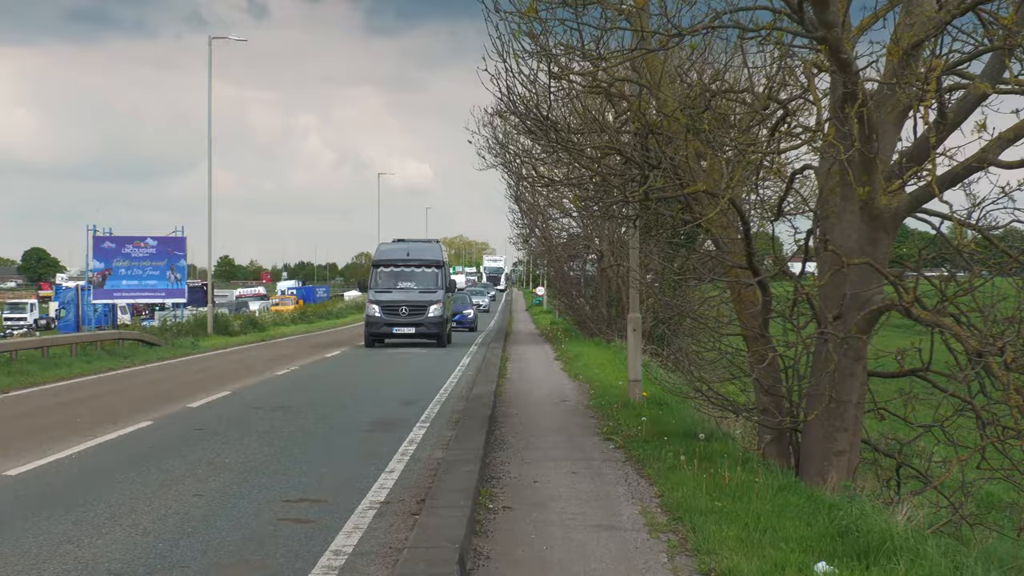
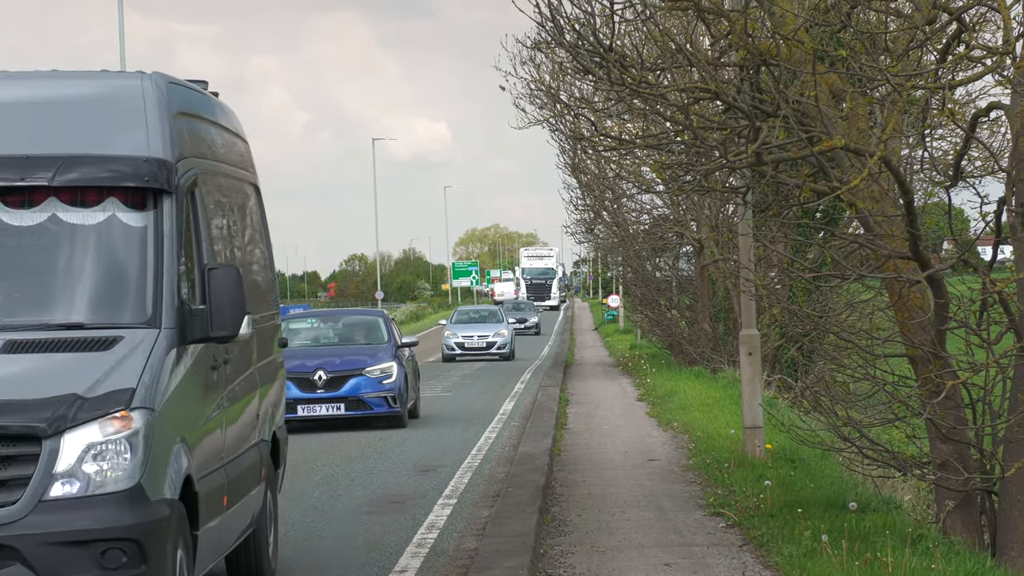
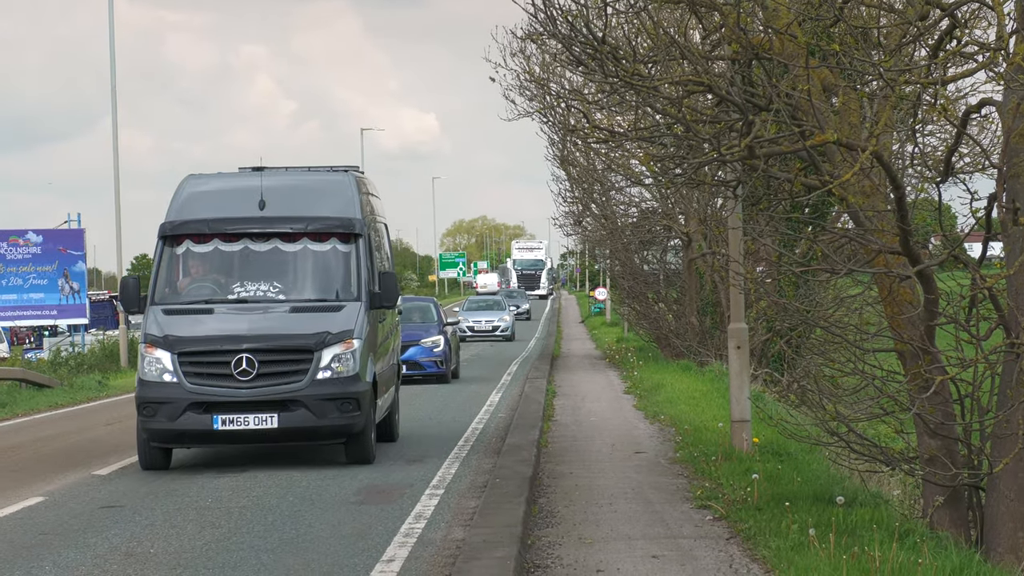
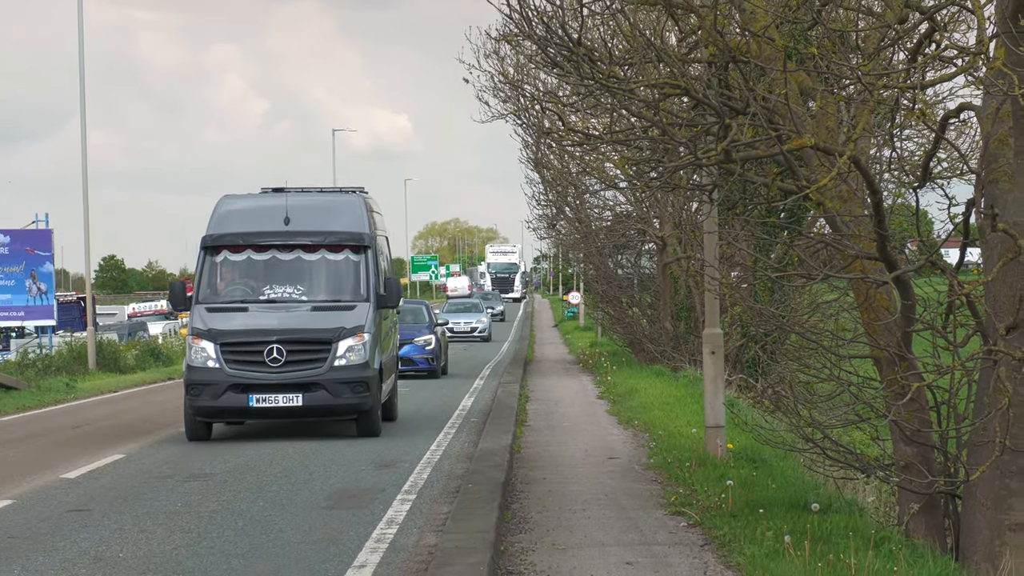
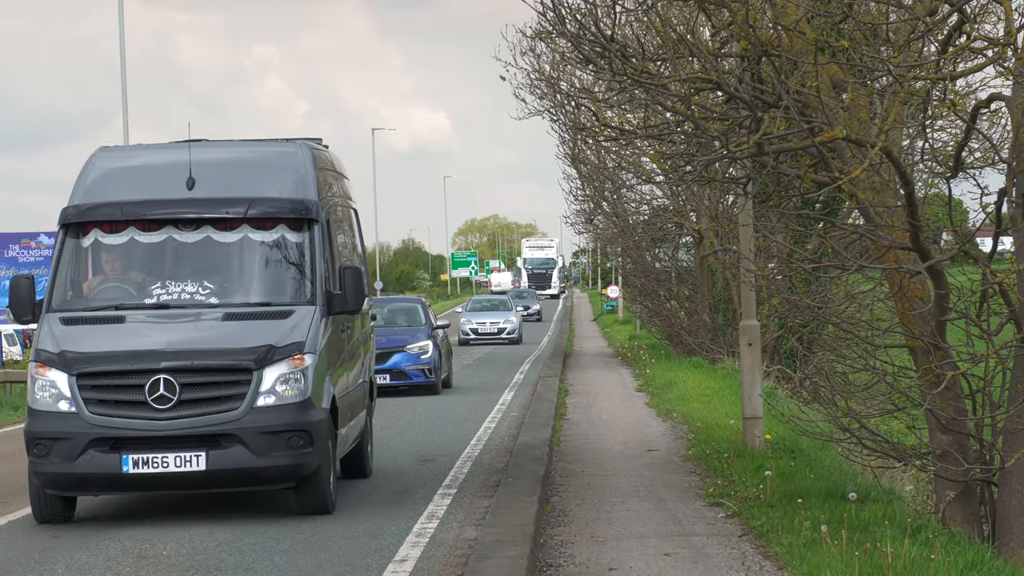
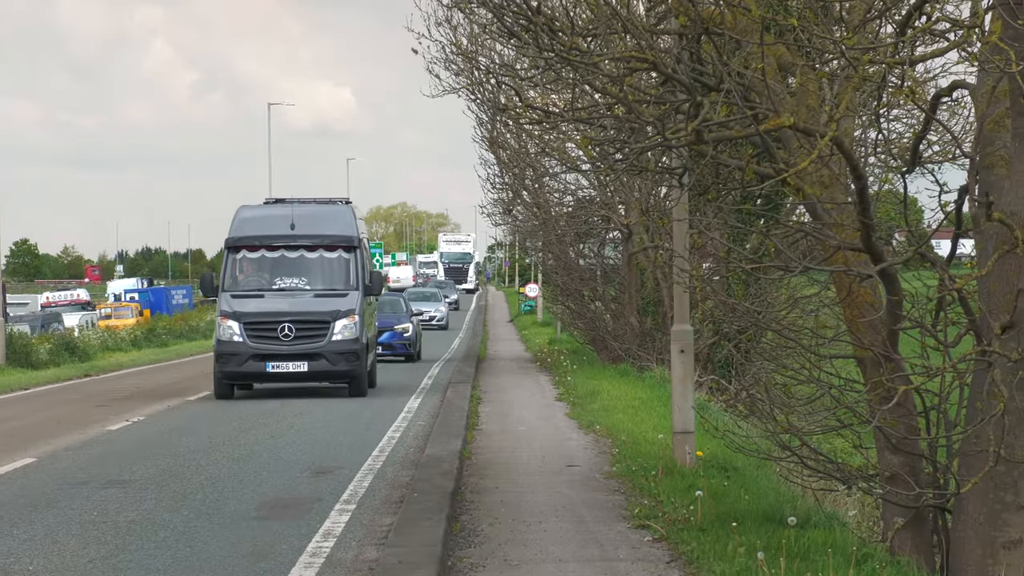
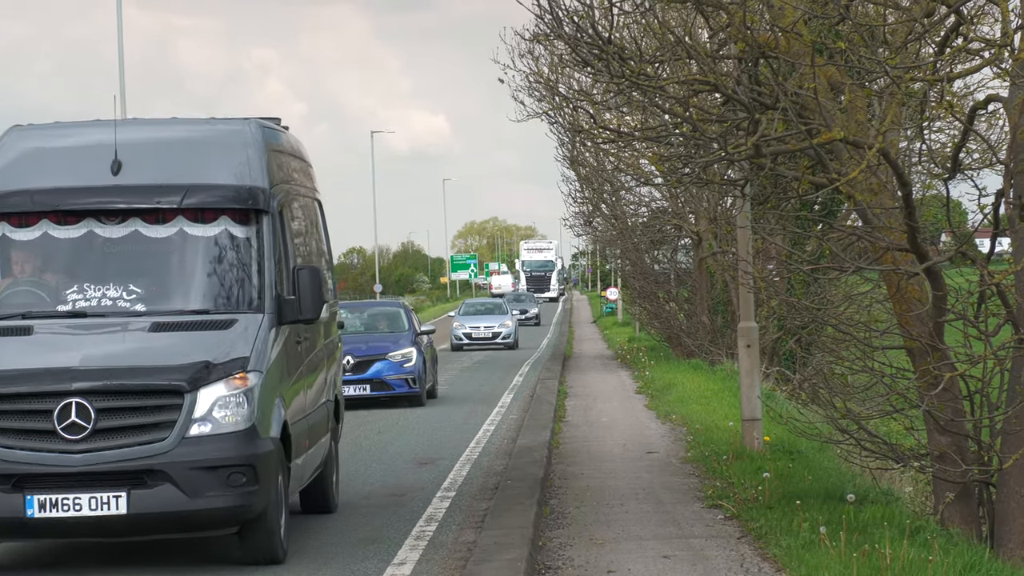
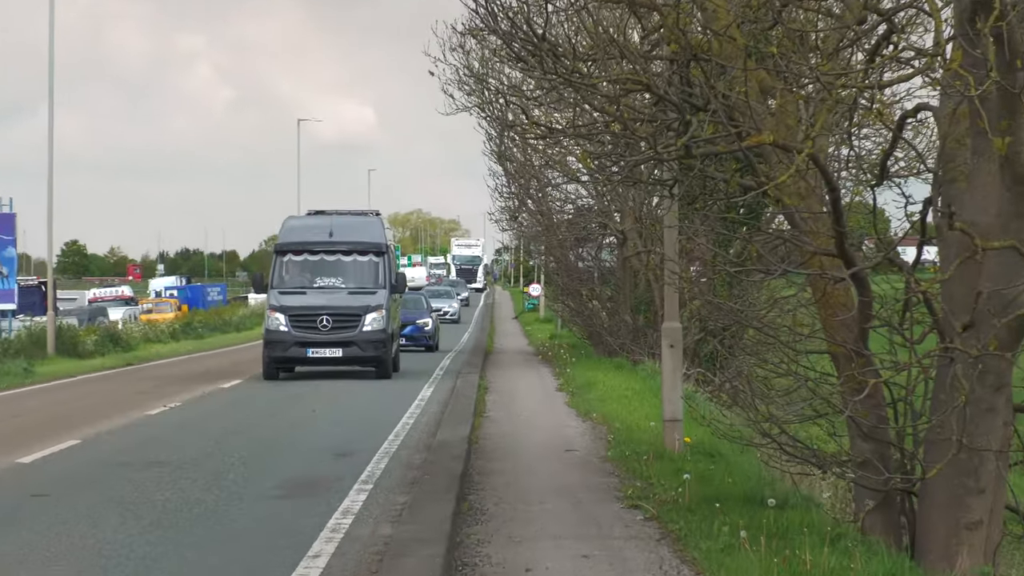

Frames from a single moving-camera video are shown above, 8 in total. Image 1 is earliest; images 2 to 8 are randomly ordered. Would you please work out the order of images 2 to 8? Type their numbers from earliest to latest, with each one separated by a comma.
8, 6, 4, 3, 5, 7, 2
